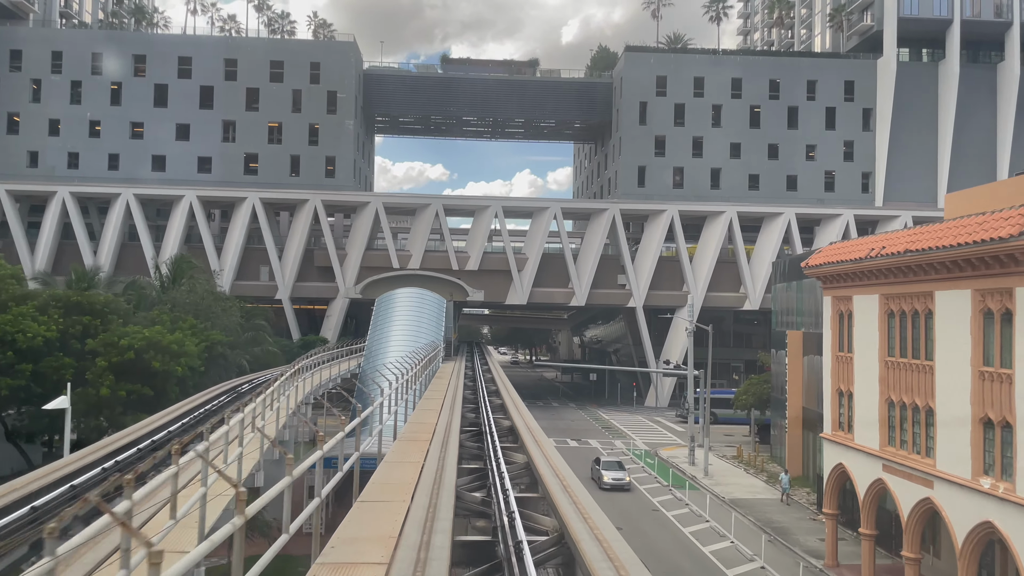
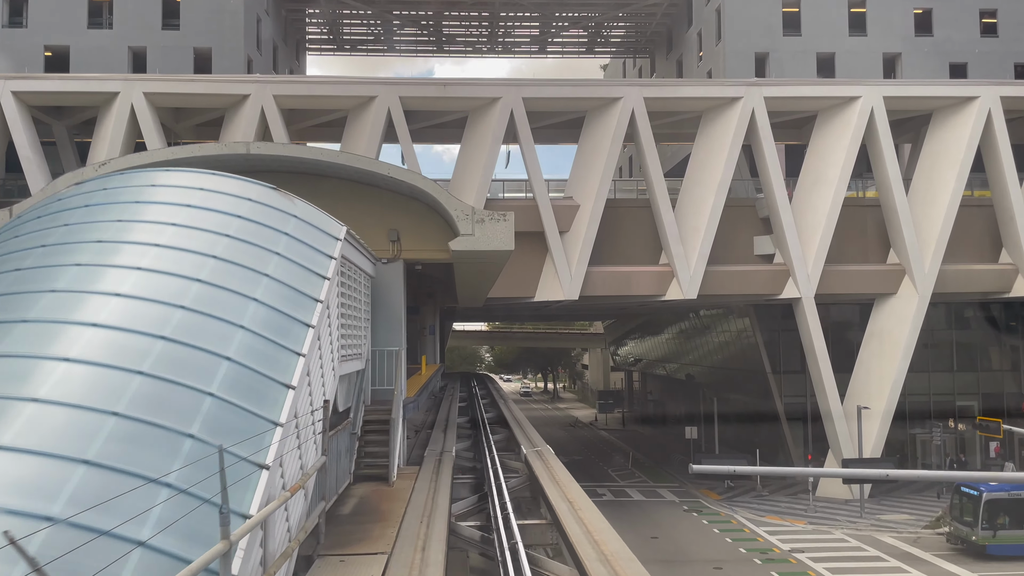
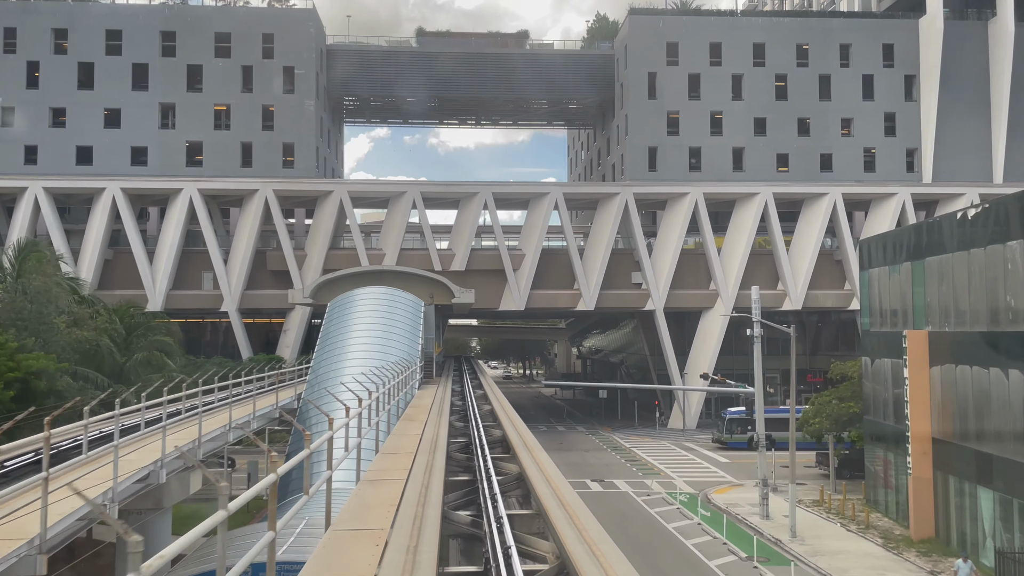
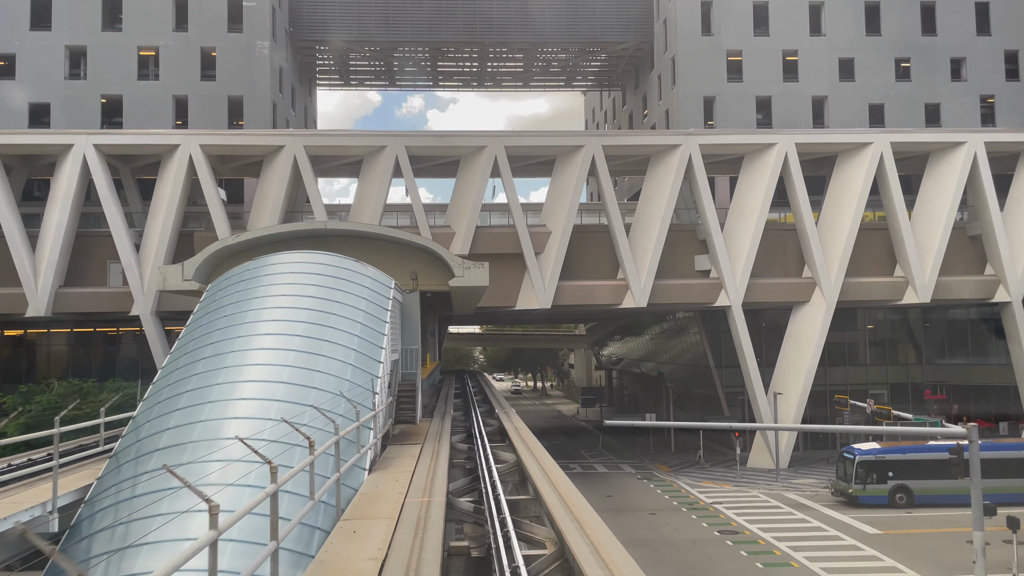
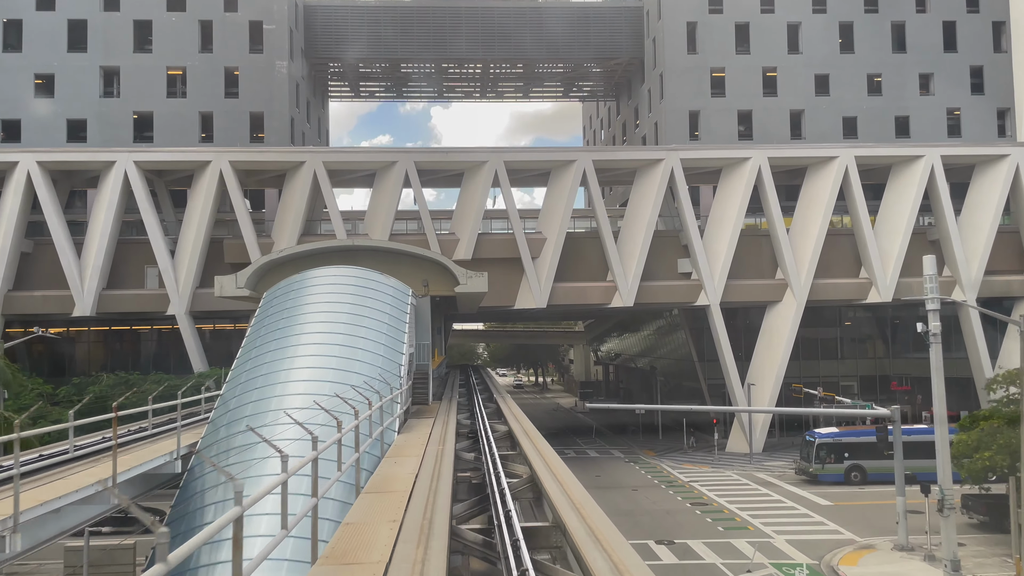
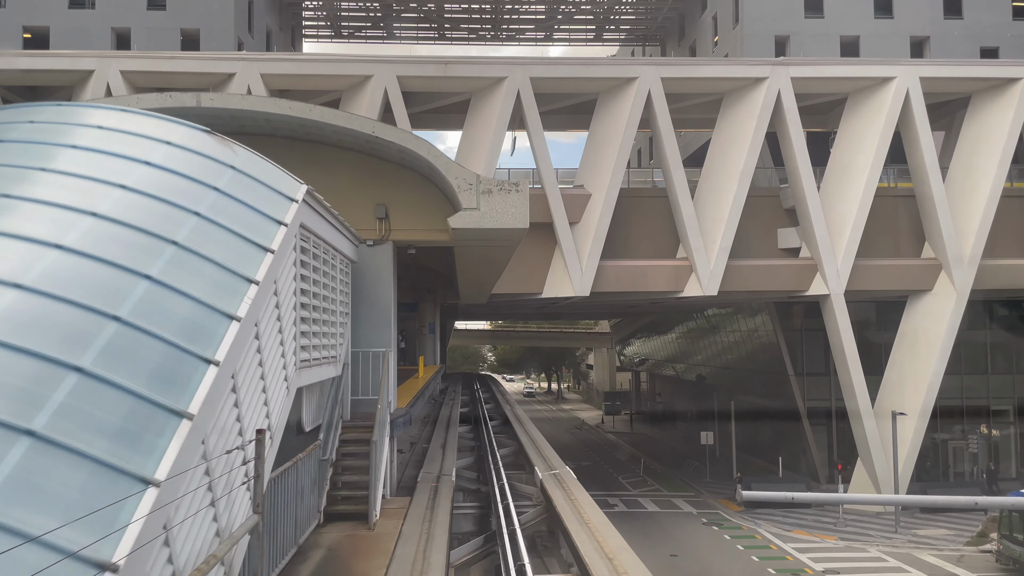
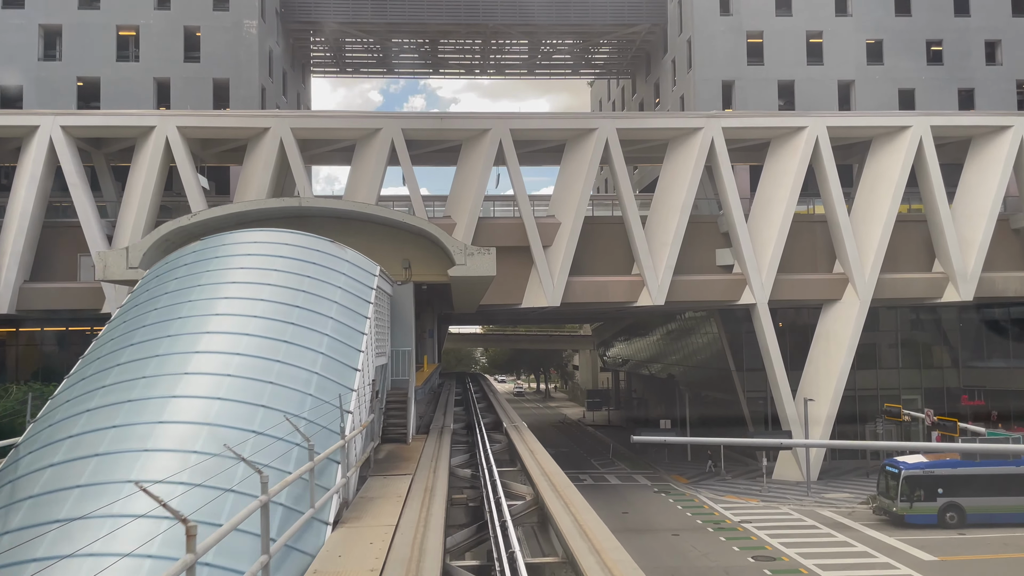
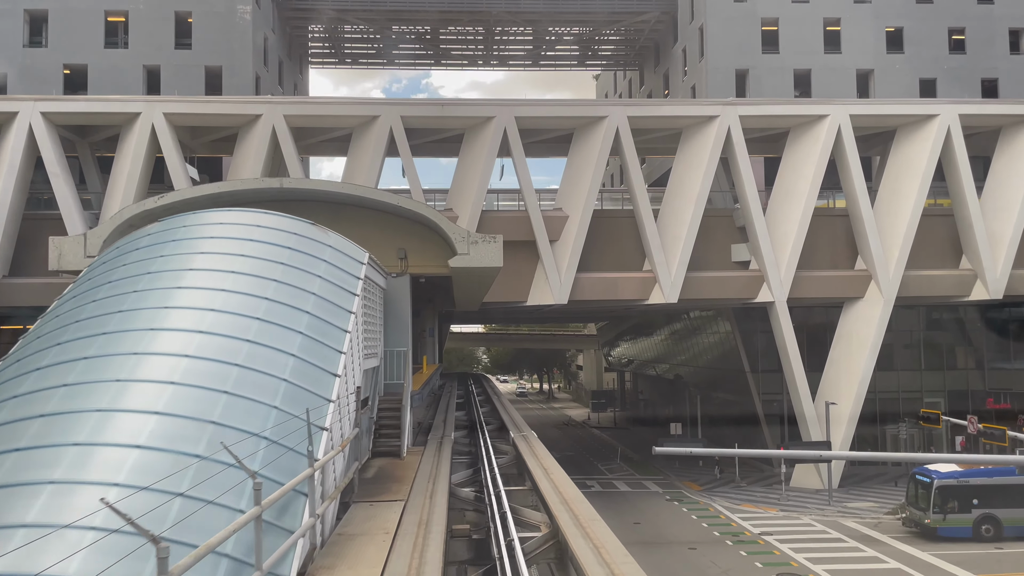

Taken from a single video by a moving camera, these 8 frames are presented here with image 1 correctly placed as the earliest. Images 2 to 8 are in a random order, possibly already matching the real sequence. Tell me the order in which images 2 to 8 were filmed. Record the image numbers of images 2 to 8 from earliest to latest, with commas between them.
3, 5, 4, 7, 8, 2, 6
